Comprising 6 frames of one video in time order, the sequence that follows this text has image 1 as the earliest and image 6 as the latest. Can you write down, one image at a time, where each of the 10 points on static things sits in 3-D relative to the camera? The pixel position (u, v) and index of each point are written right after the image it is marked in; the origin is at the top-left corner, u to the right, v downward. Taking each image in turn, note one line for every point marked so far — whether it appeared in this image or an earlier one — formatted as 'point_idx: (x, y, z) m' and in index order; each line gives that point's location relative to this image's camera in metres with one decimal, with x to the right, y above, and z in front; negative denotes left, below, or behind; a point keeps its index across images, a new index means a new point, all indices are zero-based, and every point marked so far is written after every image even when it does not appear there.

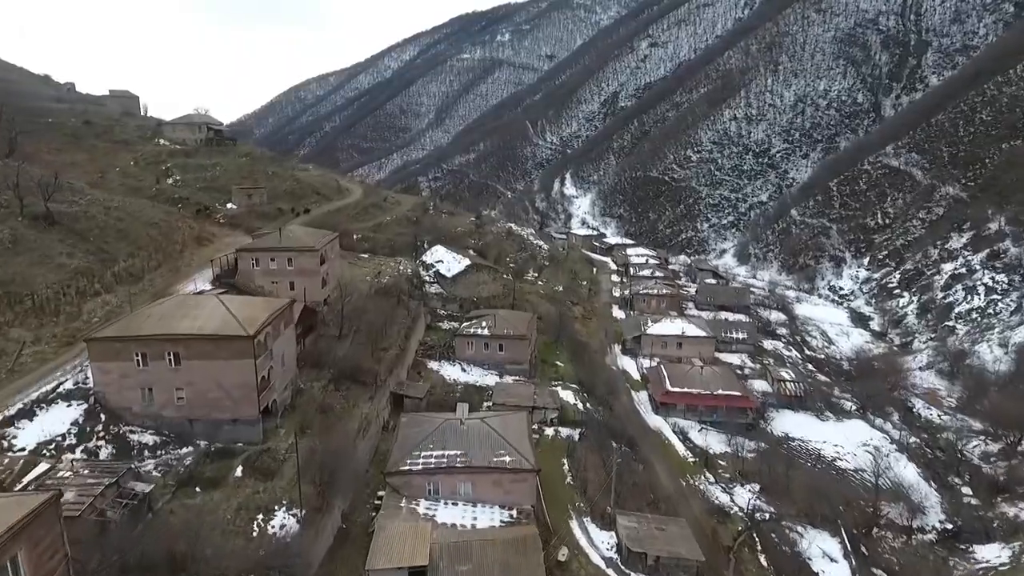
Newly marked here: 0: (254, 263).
0: (-8.3, +0.8, +19.9) m
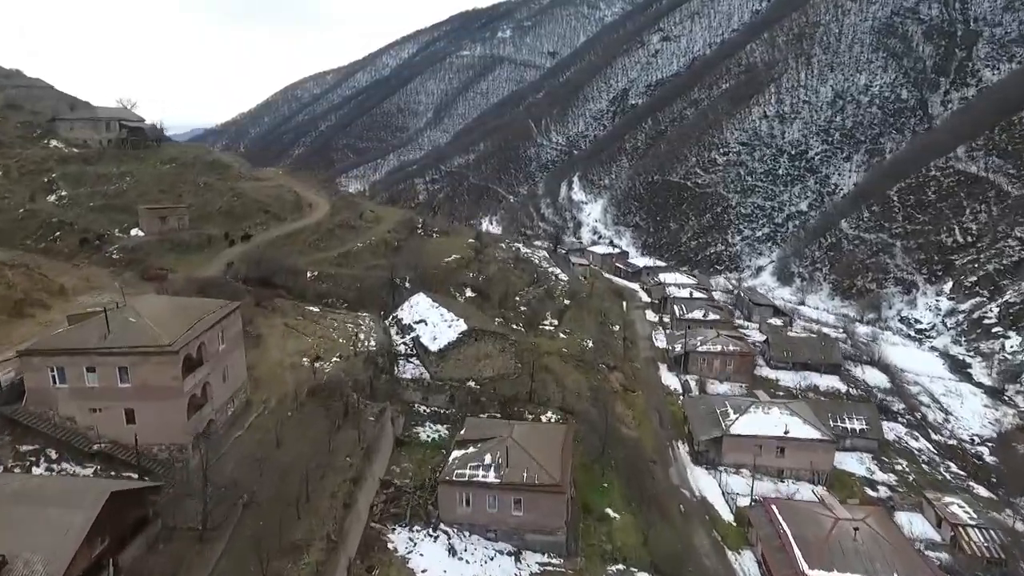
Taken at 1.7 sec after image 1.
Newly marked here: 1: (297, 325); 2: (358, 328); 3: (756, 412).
0: (-7.8, -1.5, +10.5) m
1: (-6.7, -1.2, +19.4) m
2: (-4.8, -1.2, +19.4) m
3: (+7.6, -3.9, +19.4) m
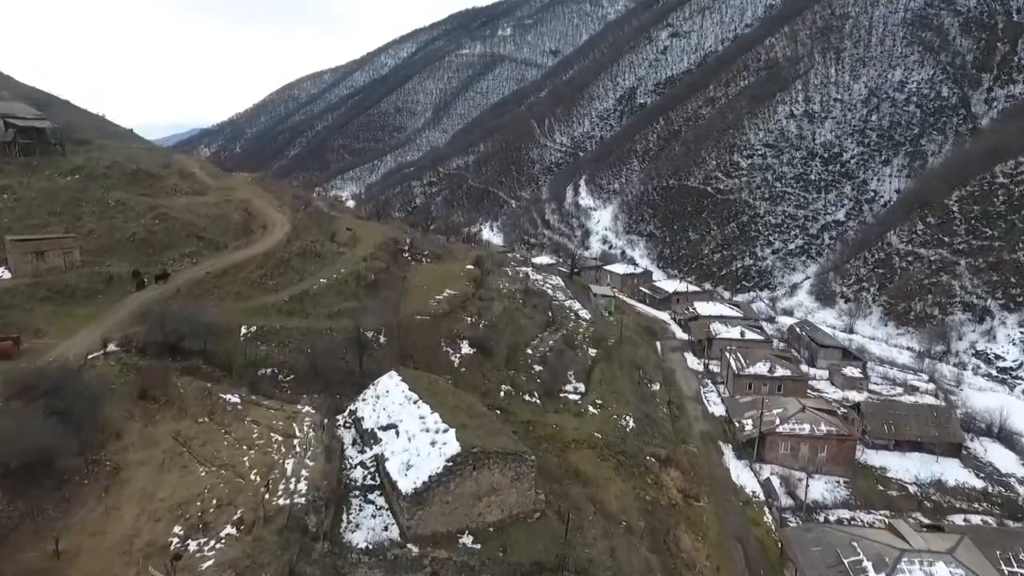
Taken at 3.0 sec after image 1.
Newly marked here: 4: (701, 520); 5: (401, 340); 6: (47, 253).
0: (-7.4, -3.3, +3.6) m
1: (-6.3, -2.9, +12.4) m
2: (-4.5, -3.0, +12.5) m
3: (+8.0, -5.7, +12.5) m
4: (+4.9, -6.0, +15.7) m
5: (-3.5, -1.6, +19.6) m
6: (-13.5, +1.0, +17.9) m
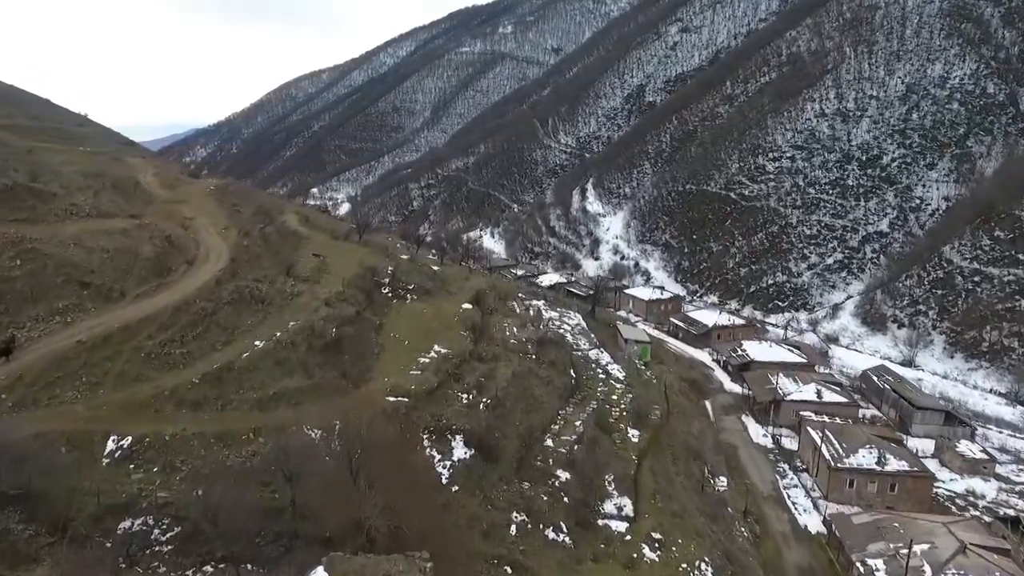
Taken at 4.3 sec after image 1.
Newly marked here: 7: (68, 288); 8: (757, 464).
0: (-7.1, -5.0, -2.9) m
1: (-6.0, -4.6, +5.9) m
2: (-4.1, -4.7, +5.9) m
3: (+8.3, -7.4, +5.9) m
4: (+5.2, -7.7, +9.1) m
5: (-3.2, -3.3, +13.1) m
6: (-13.1, -0.7, +11.4) m
7: (-11.0, 0.0, +15.4) m
8: (+7.7, -5.5, +19.4) m
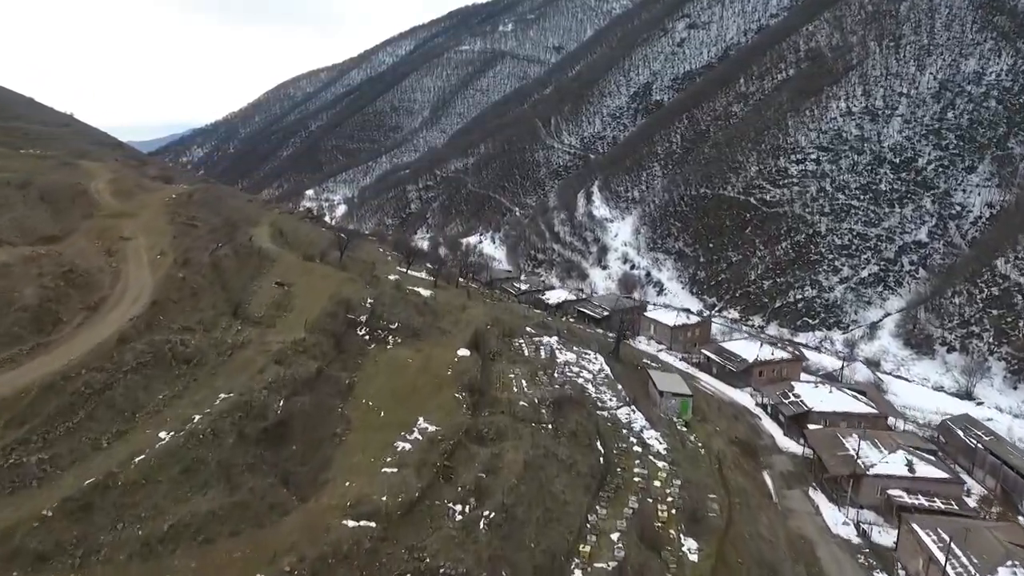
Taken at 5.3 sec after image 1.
0: (-6.8, -6.2, -7.7) m
1: (-5.7, -5.9, +1.1) m
2: (-3.9, -5.9, +1.2) m
3: (+8.6, -8.6, +1.2) m
4: (+5.4, -8.9, +4.4) m
5: (-3.0, -4.6, +8.3) m
6: (-12.9, -1.9, +6.7) m
7: (-10.8, -1.3, +10.7) m
8: (+7.9, -6.7, +14.6) m
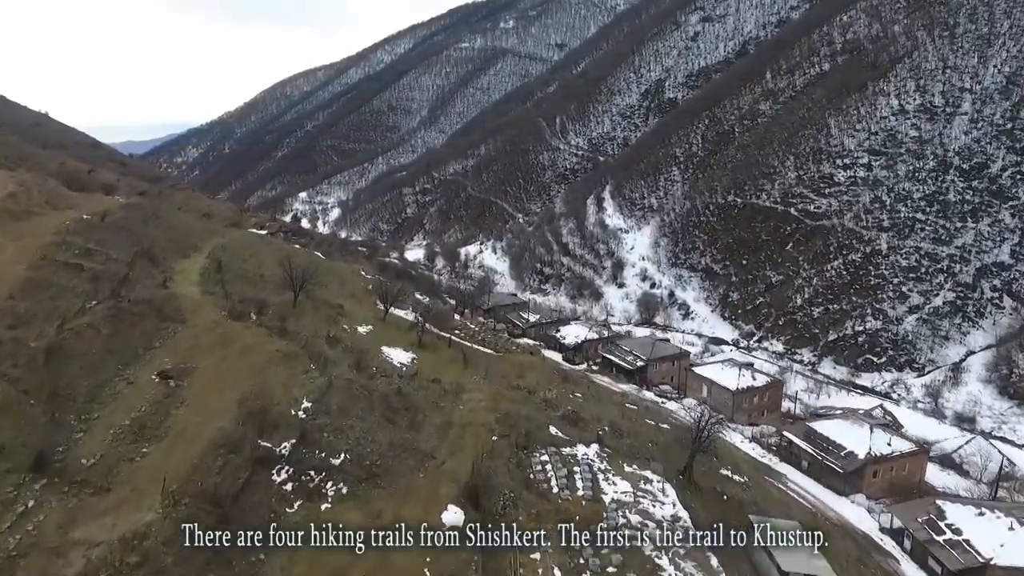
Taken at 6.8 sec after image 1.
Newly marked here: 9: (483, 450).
0: (-6.4, -8.3, -15.5) m
1: (-5.3, -7.9, -6.7) m
2: (-3.5, -8.0, -6.6) m
3: (+9.0, -10.7, -6.6) m
4: (+5.9, -10.9, -3.4) m
5: (-2.5, -6.6, +0.5) m
6: (-12.5, -3.9, -1.1) m
7: (-10.4, -3.3, +2.9) m
8: (+8.3, -8.8, +6.8) m
9: (-0.7, -3.4, +13.4) m
